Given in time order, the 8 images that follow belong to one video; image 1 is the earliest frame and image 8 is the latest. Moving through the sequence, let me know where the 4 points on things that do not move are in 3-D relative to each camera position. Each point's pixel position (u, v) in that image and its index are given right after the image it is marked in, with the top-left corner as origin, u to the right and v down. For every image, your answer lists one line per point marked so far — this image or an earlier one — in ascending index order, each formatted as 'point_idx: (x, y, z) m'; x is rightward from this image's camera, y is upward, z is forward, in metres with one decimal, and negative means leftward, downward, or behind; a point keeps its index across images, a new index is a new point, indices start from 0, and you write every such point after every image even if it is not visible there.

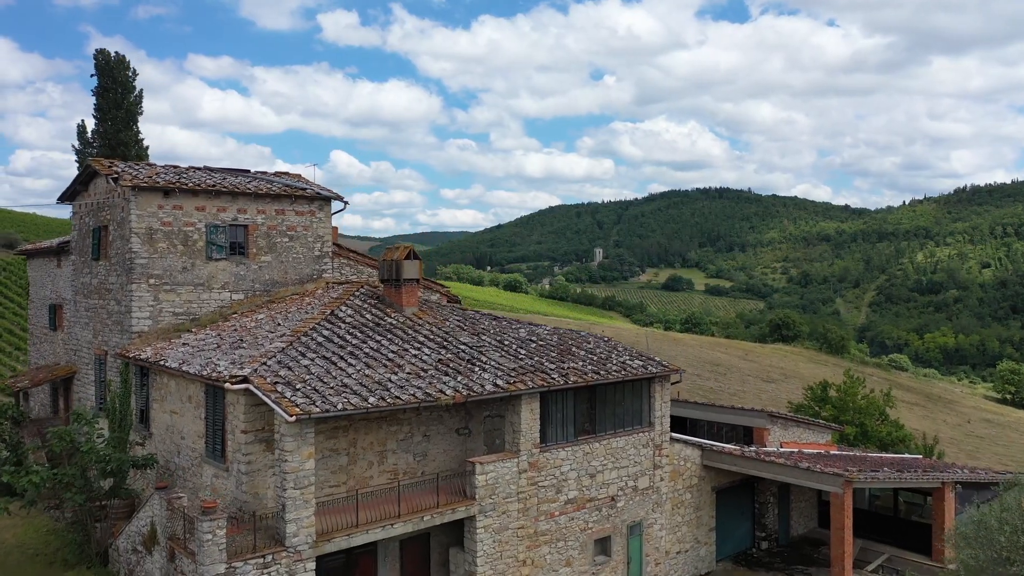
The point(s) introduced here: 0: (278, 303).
0: (-4.2, -0.3, +14.7) m
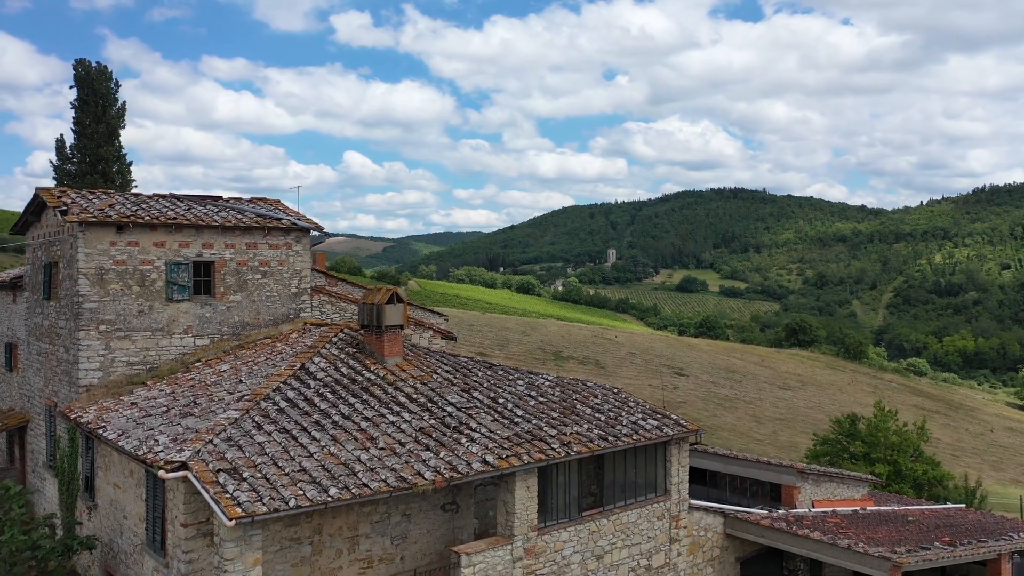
0: (-4.2, -1.0, +13.1) m
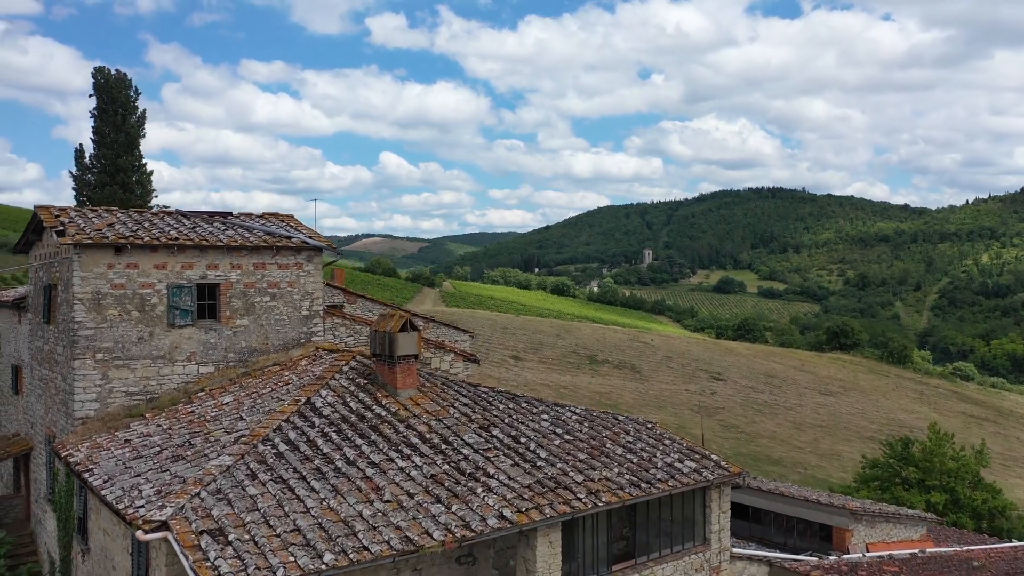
0: (-3.8, -1.4, +12.3) m
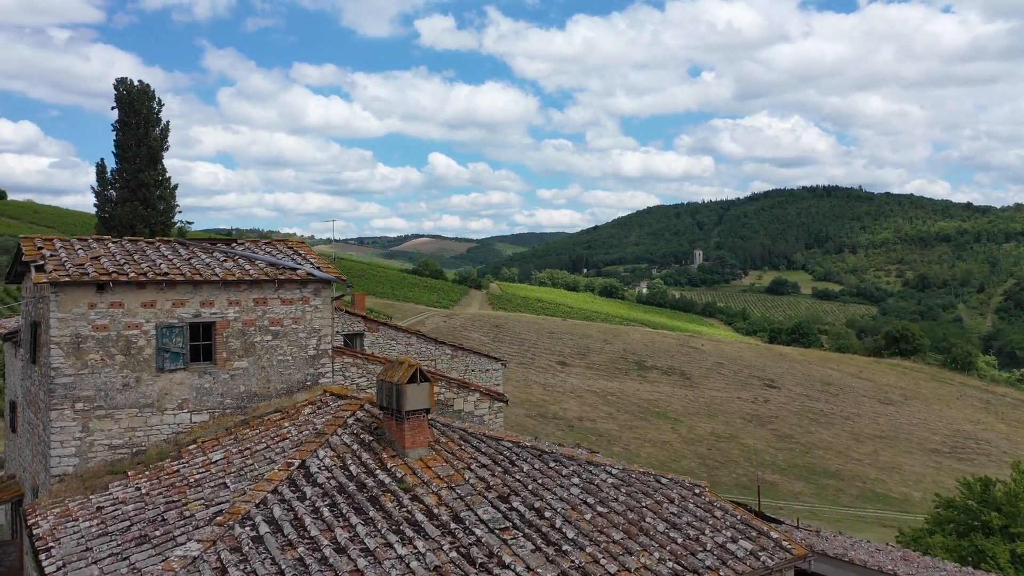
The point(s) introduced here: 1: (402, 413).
0: (-3.5, -1.9, +11.0) m
1: (-1.3, -1.5, +9.7) m
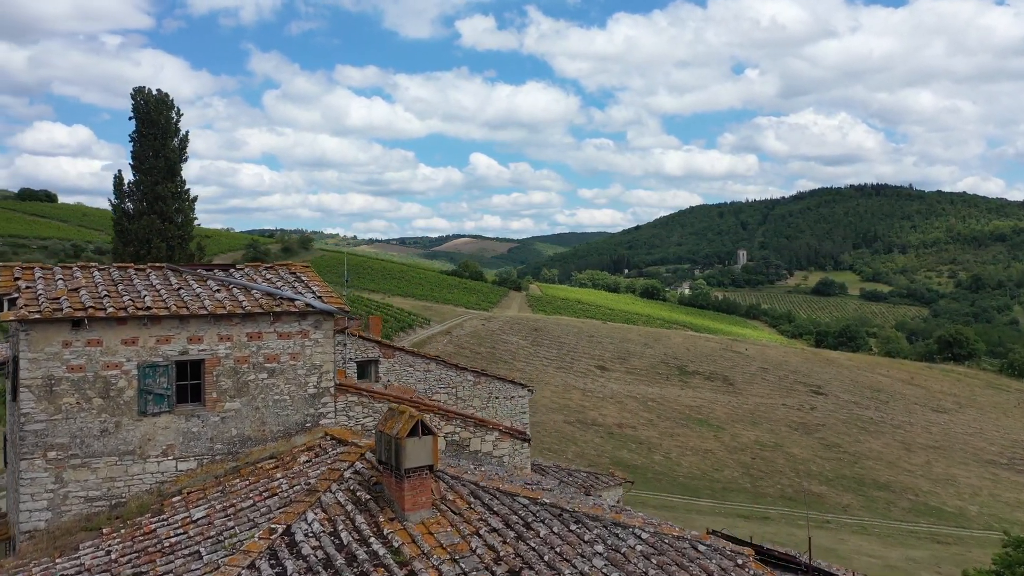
0: (-3.3, -2.3, +10.0) m
1: (-1.1, -1.9, +8.6) m
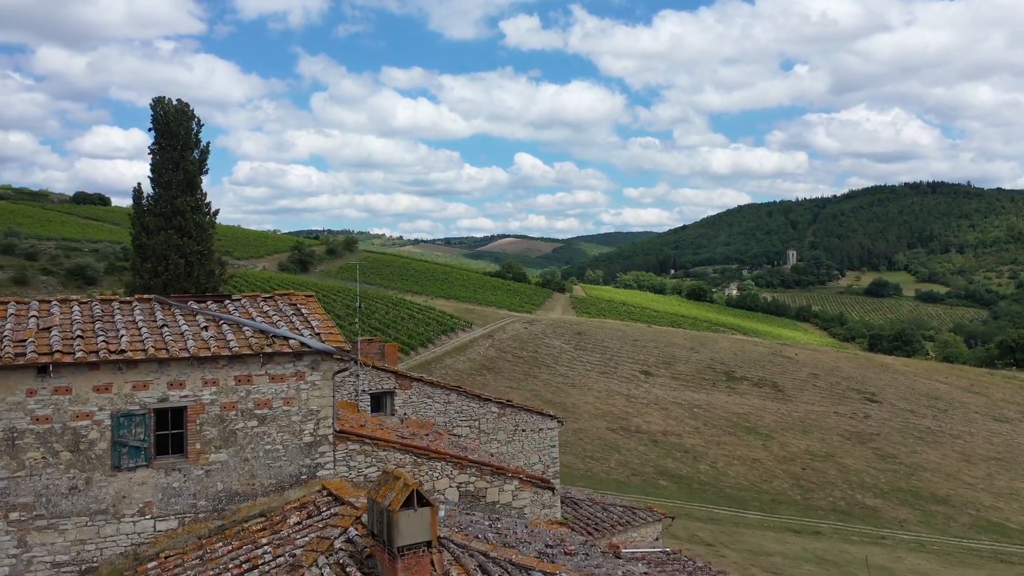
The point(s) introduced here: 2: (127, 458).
0: (-3.1, -2.7, +8.9) m
1: (-1.1, -2.3, +7.4) m
2: (-4.2, -1.8, +8.9) m
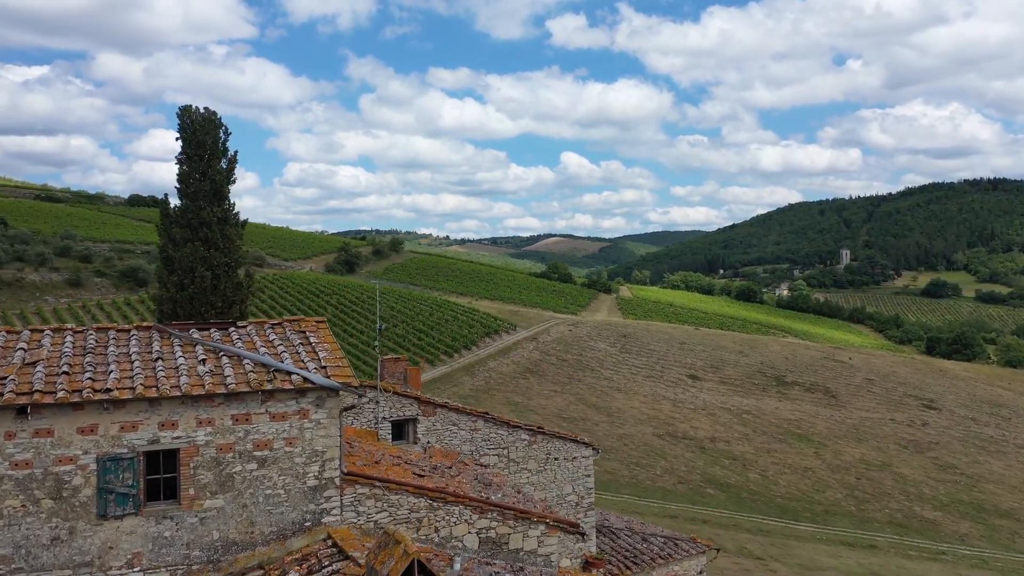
0: (-2.9, -3.1, +8.1) m
1: (-0.9, -2.7, +6.5) m
2: (-4.0, -2.2, +8.2) m
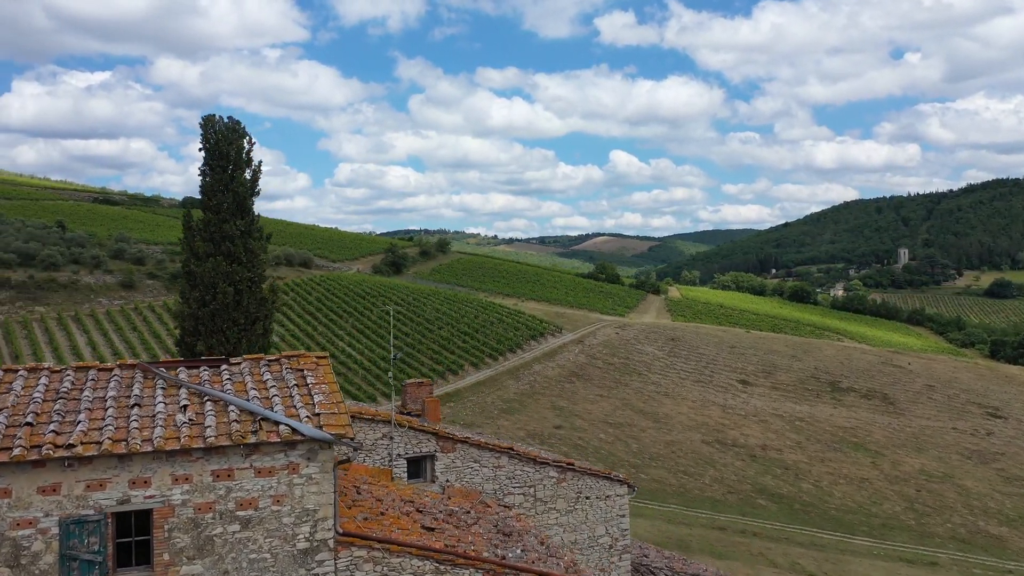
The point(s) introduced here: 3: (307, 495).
0: (-2.8, -3.5, +7.2) m
1: (-0.9, -3.0, +5.5) m
2: (-3.9, -2.5, +7.4) m
3: (-2.0, -2.0, +8.1) m
